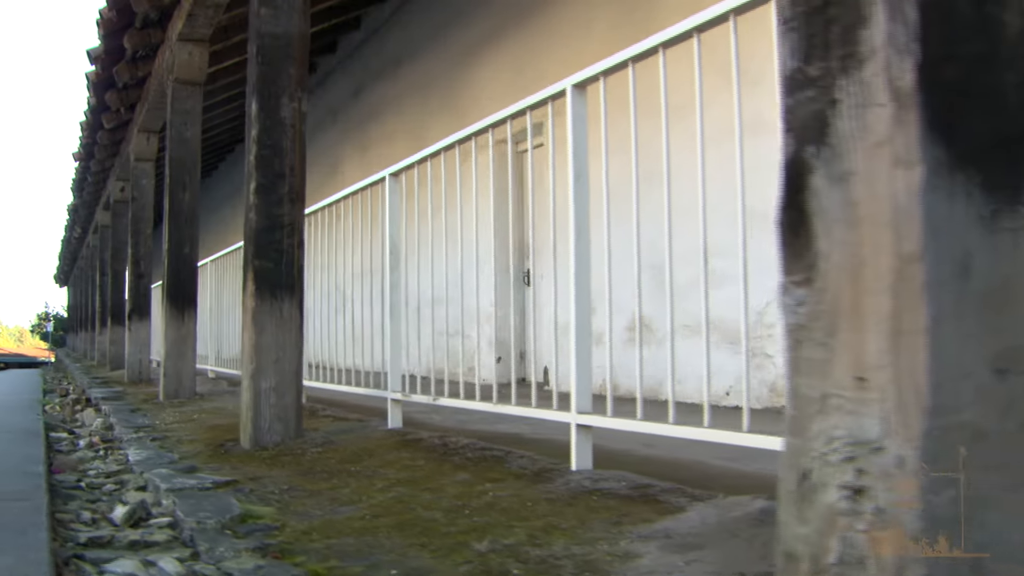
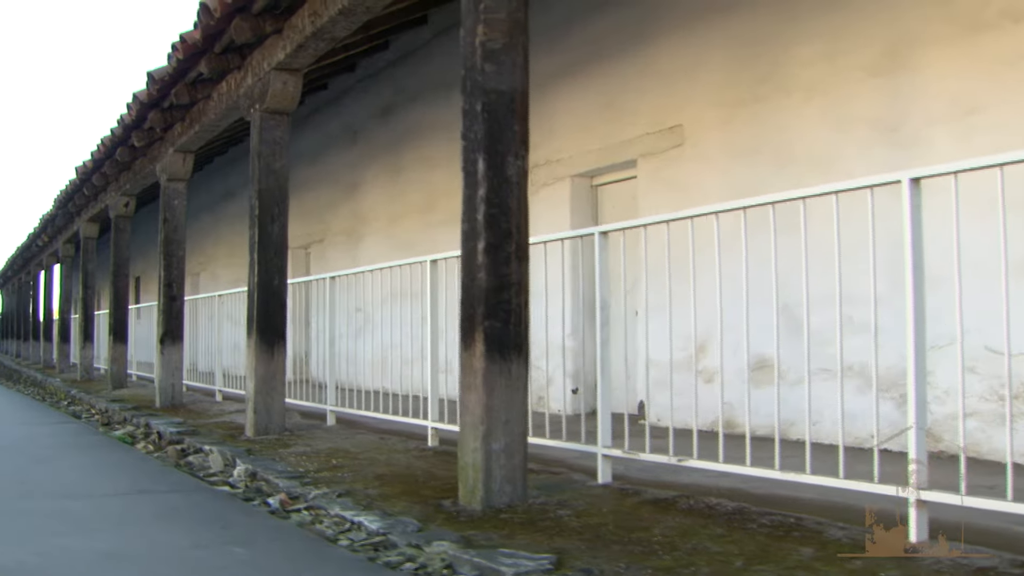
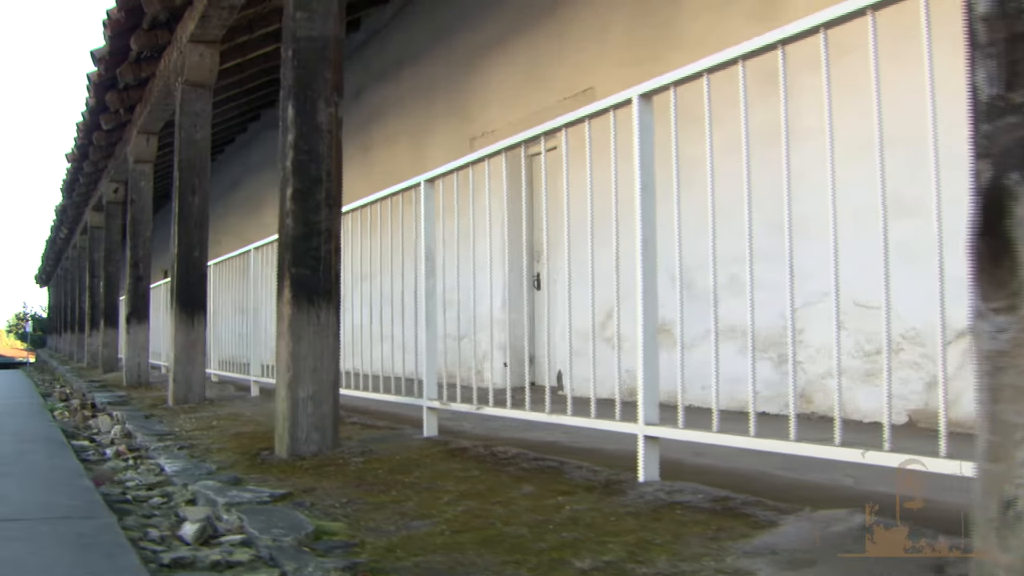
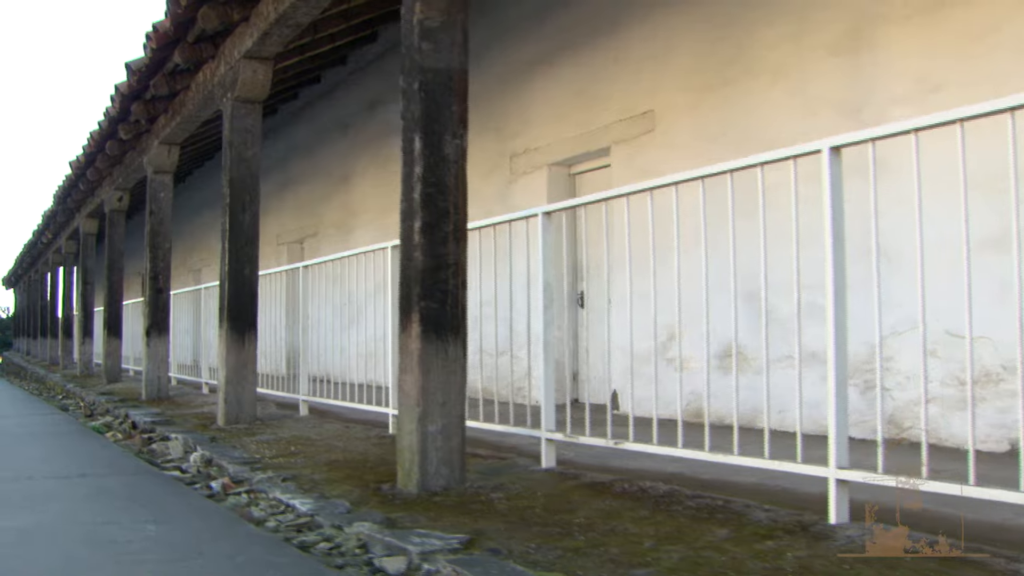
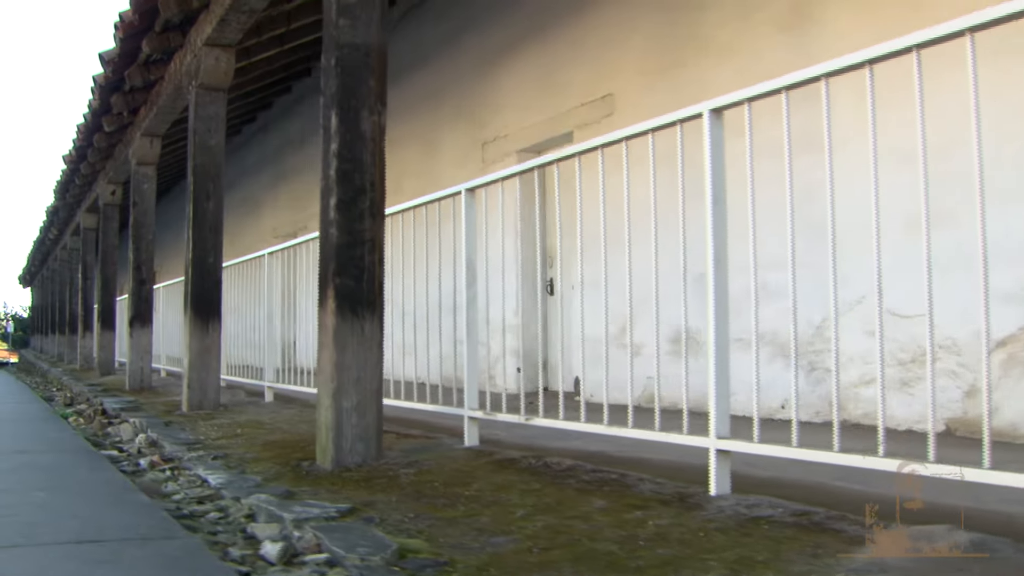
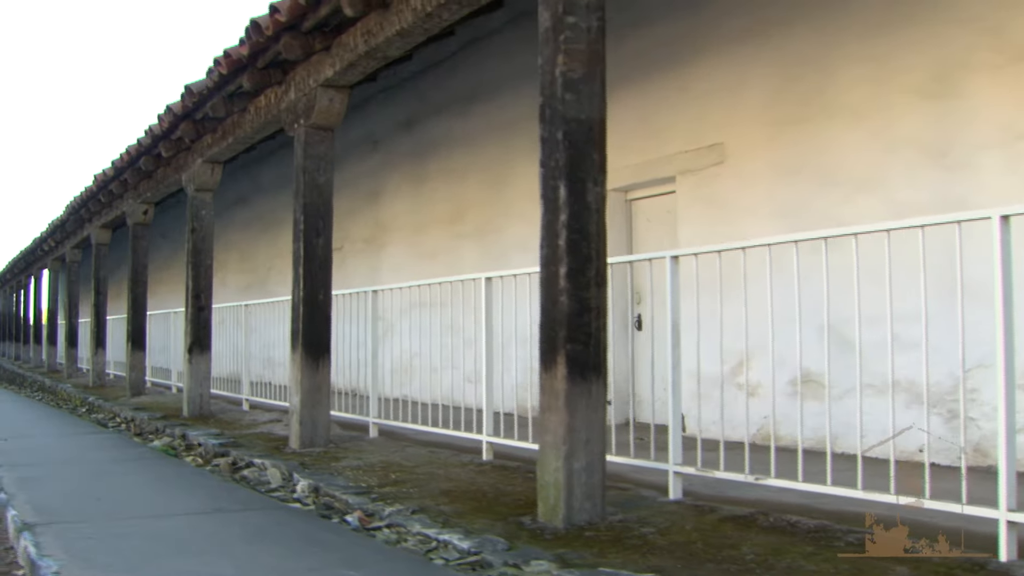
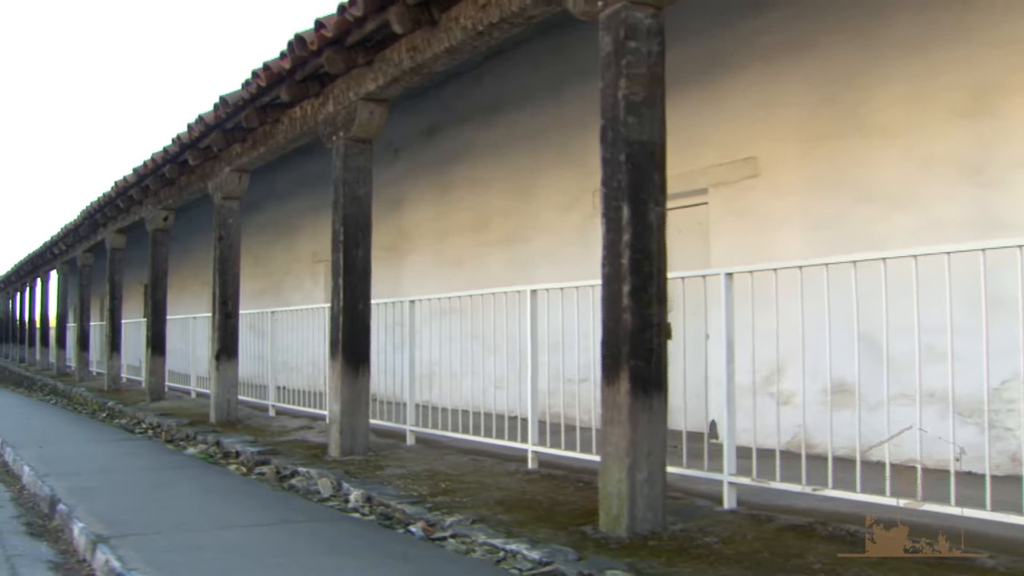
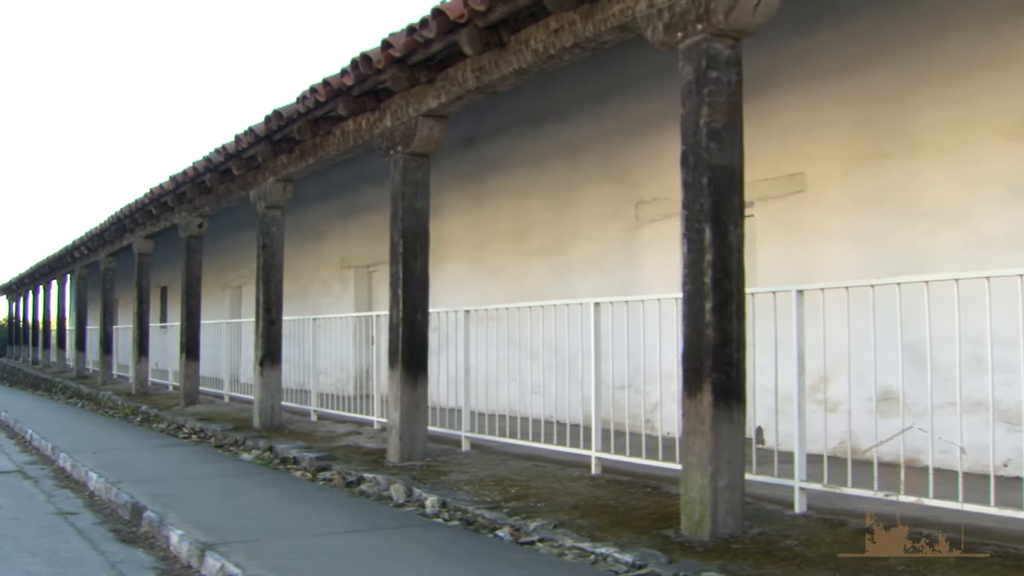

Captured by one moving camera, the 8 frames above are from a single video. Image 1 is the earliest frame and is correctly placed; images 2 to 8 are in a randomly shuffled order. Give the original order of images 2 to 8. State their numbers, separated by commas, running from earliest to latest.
3, 5, 4, 2, 6, 7, 8
